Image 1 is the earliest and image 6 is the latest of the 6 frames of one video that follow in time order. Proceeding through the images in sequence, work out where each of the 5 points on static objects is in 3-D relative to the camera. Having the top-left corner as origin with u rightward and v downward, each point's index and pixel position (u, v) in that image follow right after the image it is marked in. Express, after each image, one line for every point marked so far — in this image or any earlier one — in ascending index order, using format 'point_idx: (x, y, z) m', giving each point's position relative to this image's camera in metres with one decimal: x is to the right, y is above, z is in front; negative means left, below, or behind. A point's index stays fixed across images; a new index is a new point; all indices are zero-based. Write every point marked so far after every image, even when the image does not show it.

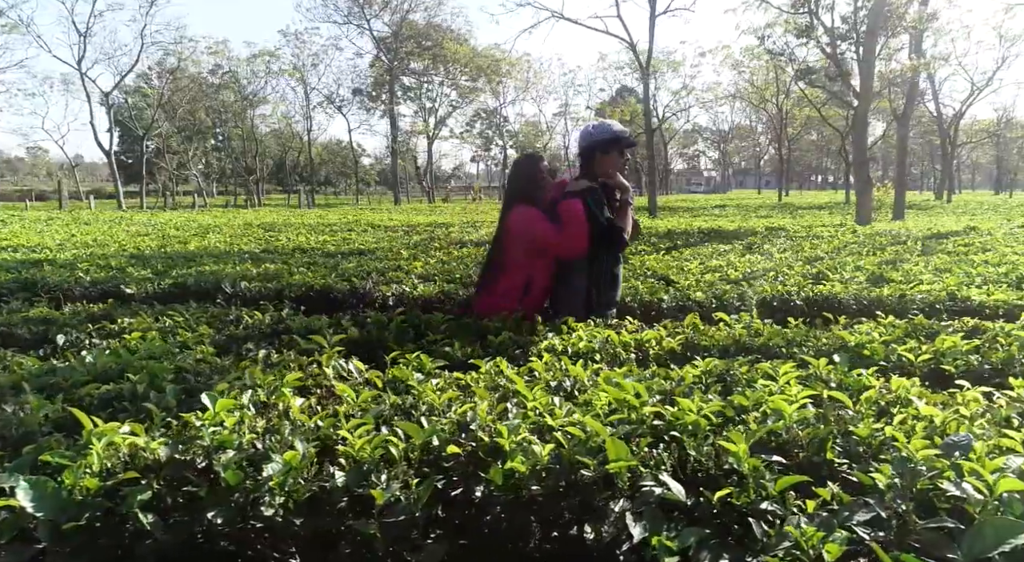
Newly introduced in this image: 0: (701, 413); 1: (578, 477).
0: (+0.6, -0.4, +2.4) m
1: (+0.2, -0.5, +2.0) m
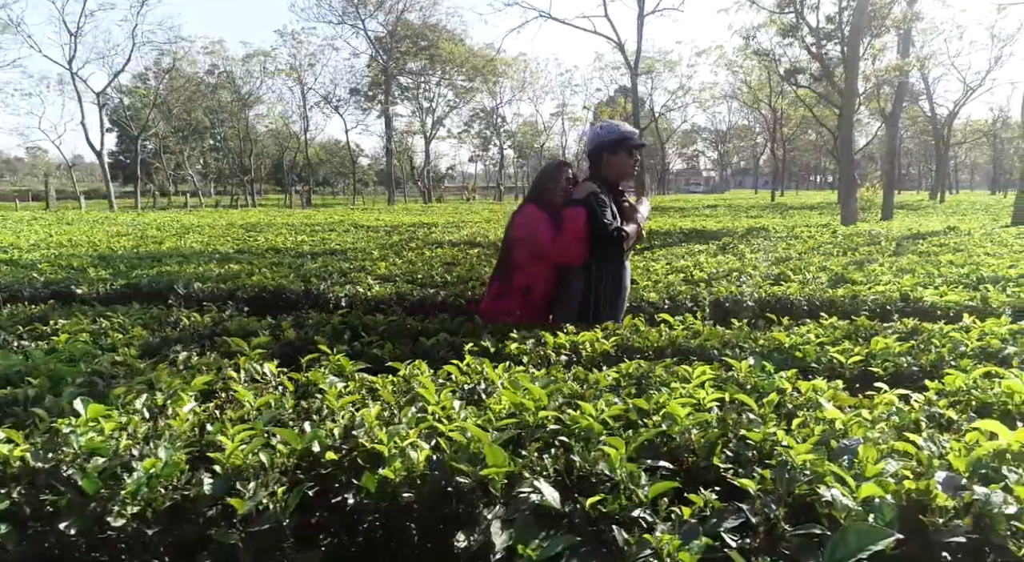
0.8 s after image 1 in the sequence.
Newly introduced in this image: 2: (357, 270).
0: (+0.3, -0.4, +2.3) m
1: (-0.1, -0.5, +1.9) m
2: (-1.7, +0.1, +8.1) m
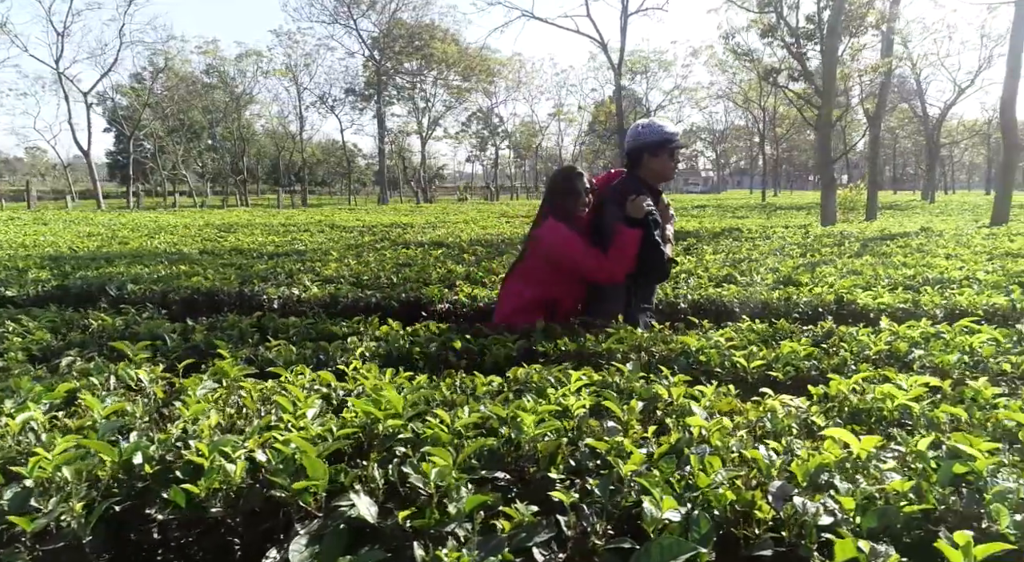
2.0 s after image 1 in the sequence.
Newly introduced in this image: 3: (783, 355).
0: (-0.2, -0.4, +2.3) m
1: (-0.6, -0.5, +1.9) m
2: (-2.2, +0.1, +8.0) m
3: (+1.3, -0.3, +3.6) m
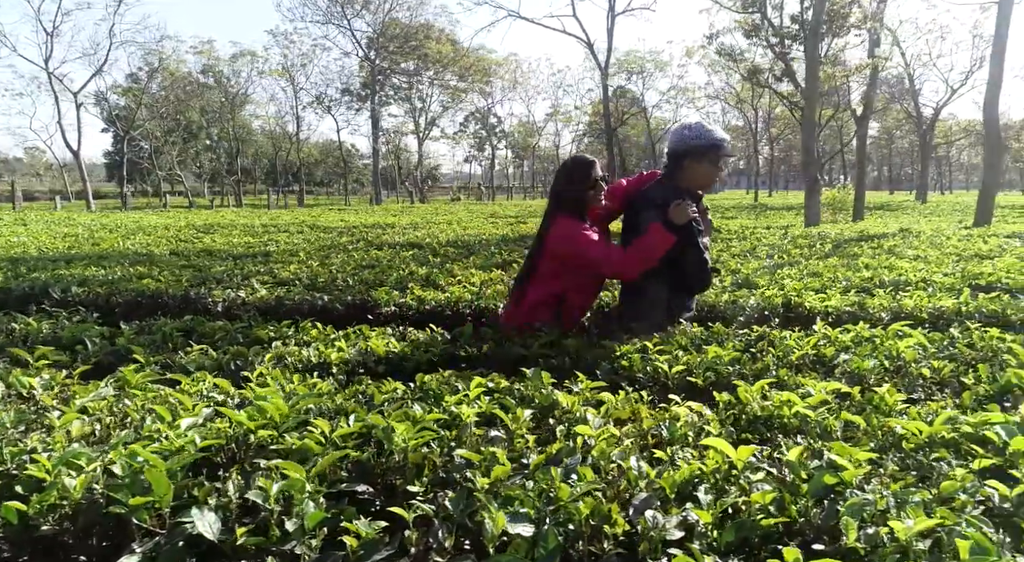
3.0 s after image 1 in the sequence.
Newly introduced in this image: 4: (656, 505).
0: (-0.6, -0.5, +2.2) m
1: (-1.0, -0.6, +1.8) m
2: (-2.7, +0.1, +7.9) m
3: (+0.9, -0.4, +3.5) m
4: (+0.4, -0.6, +1.9) m
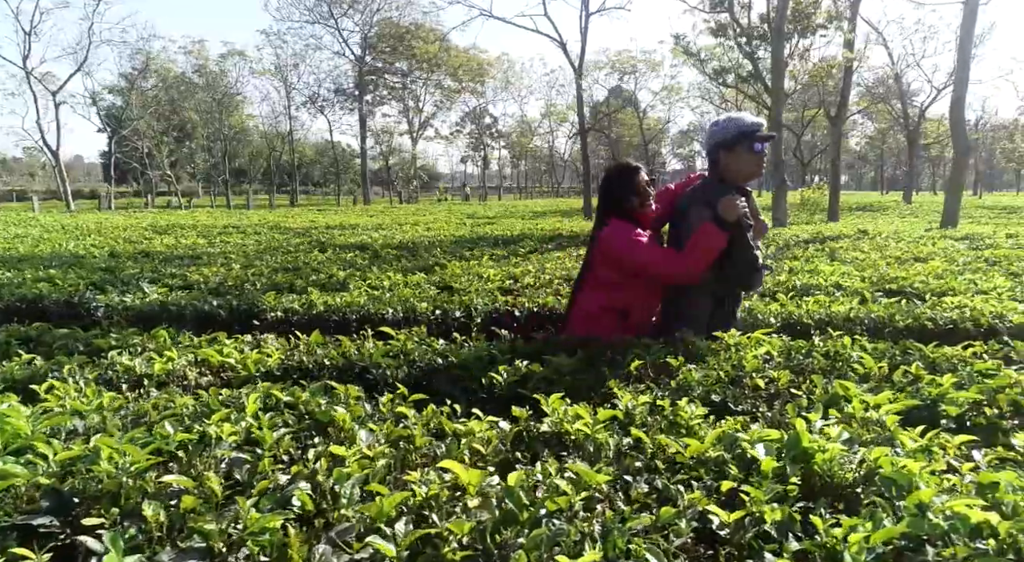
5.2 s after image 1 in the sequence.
0: (-1.3, -0.5, +2.1) m
1: (-1.7, -0.6, +1.6) m
2: (-3.5, 0.0, +7.7) m
3: (+0.2, -0.4, +3.4) m
4: (-0.4, -0.6, +1.7) m
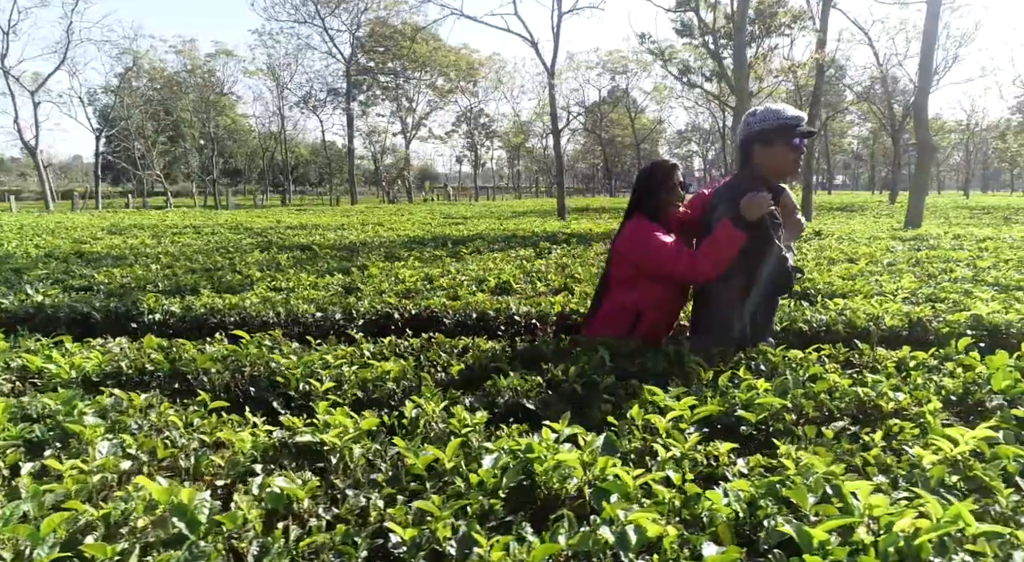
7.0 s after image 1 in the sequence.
0: (-2.0, -0.5, +2.0) m
1: (-2.4, -0.6, +1.5) m
2: (-4.4, 0.0, +7.6) m
3: (-0.6, -0.4, +3.3) m
4: (-1.1, -0.6, +1.6) m
